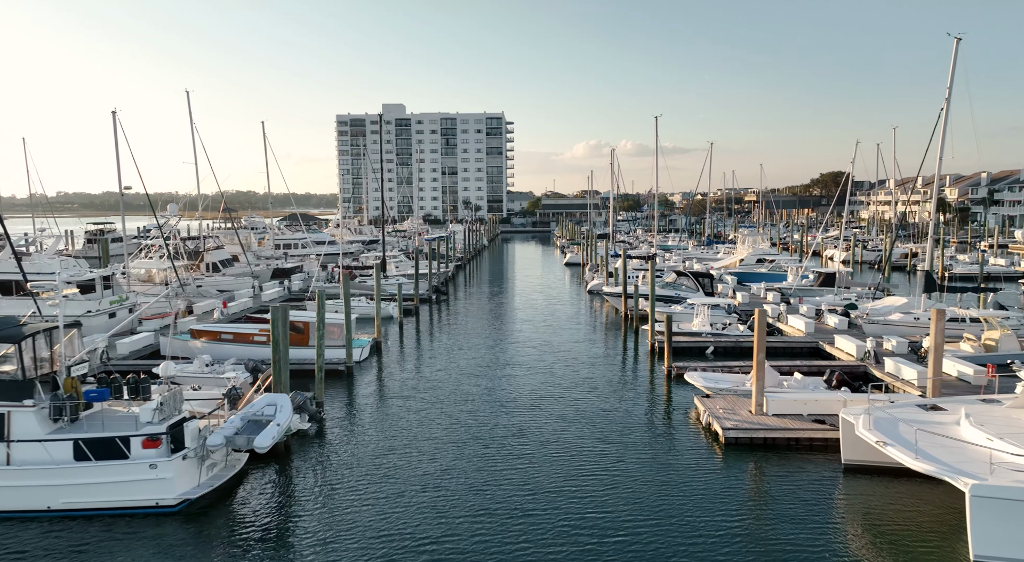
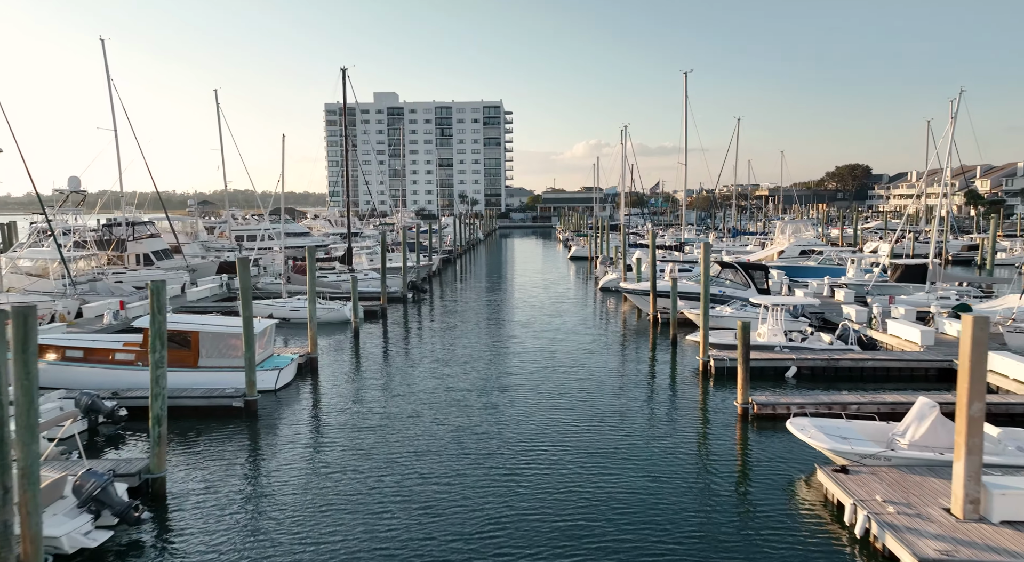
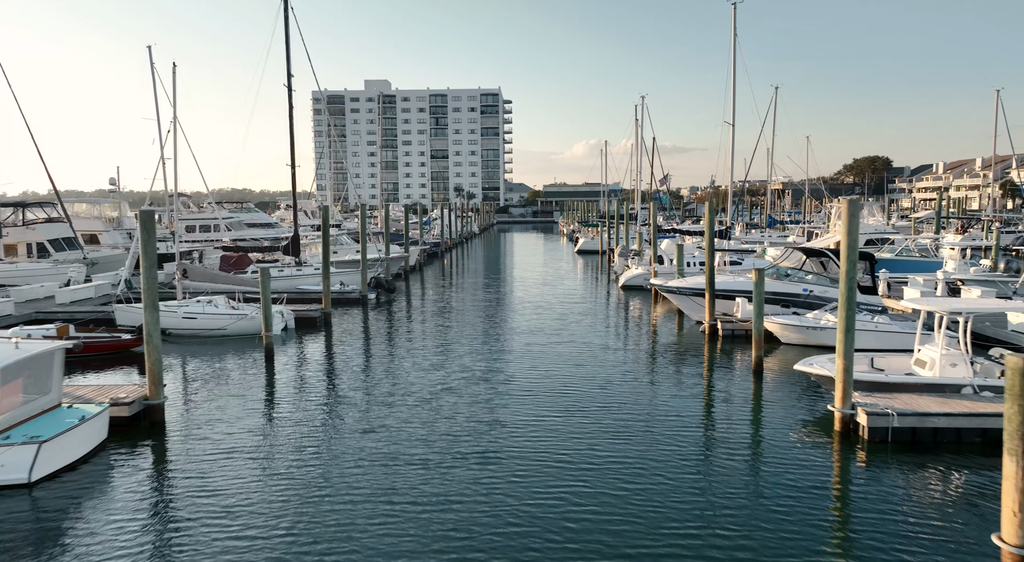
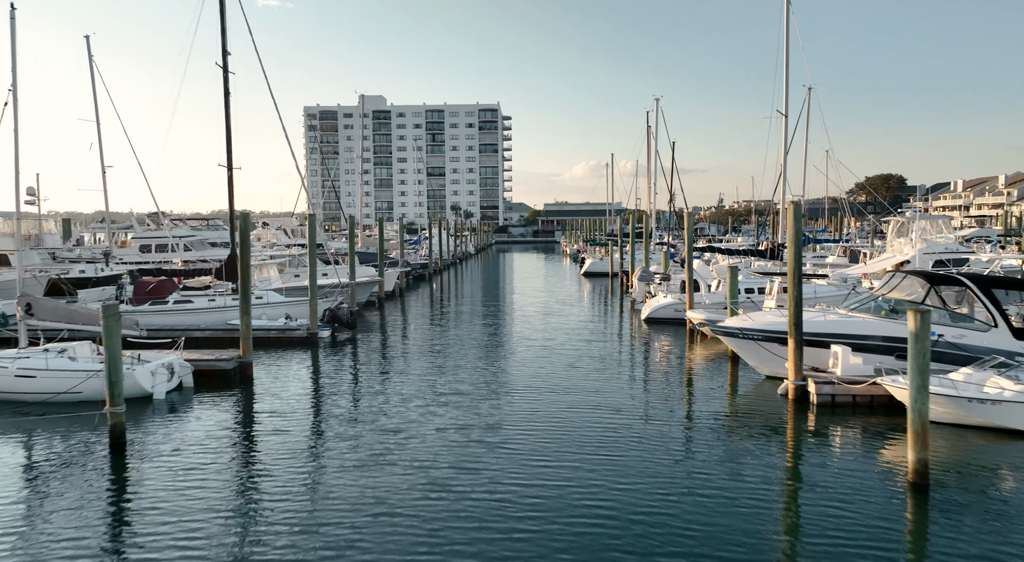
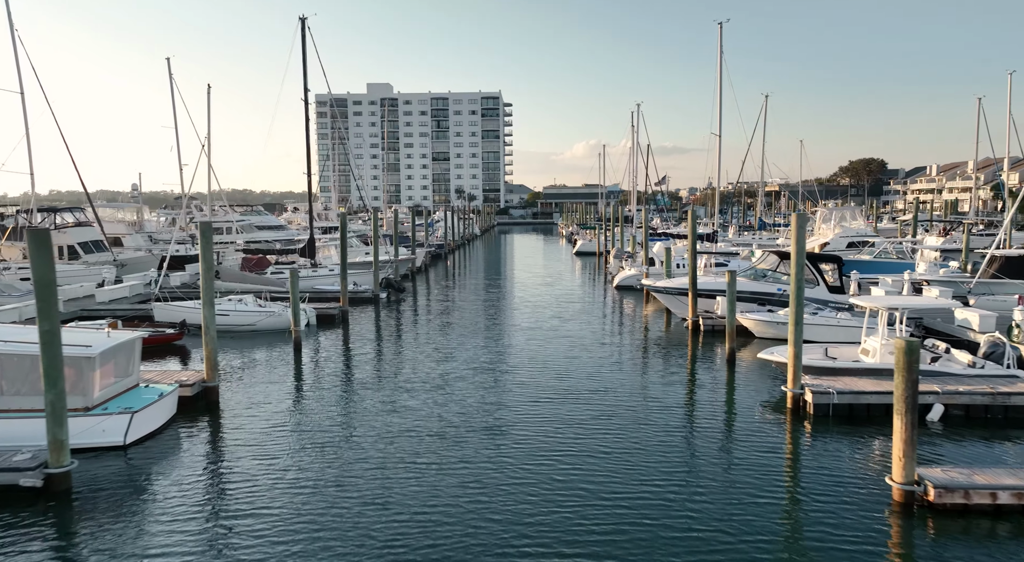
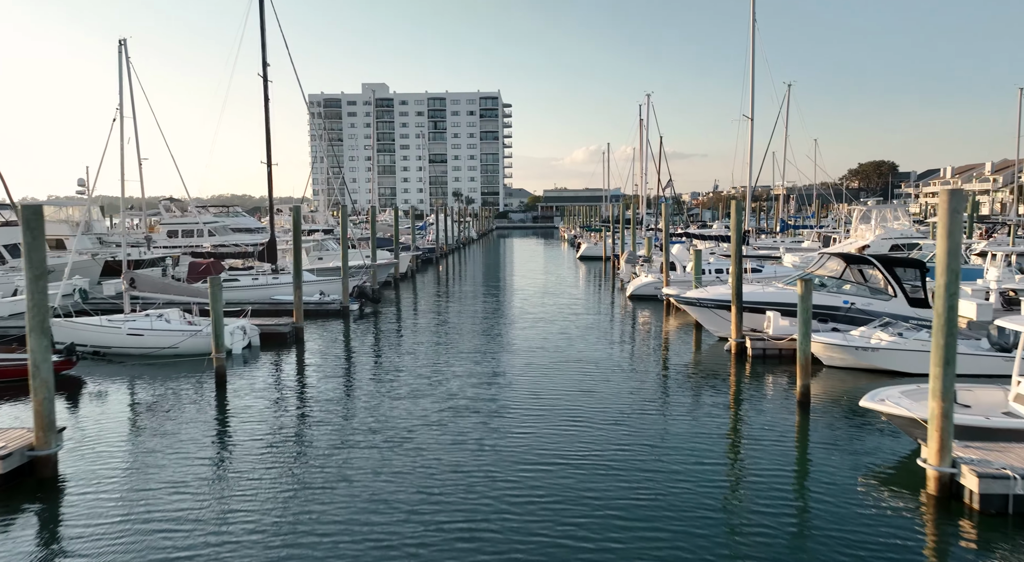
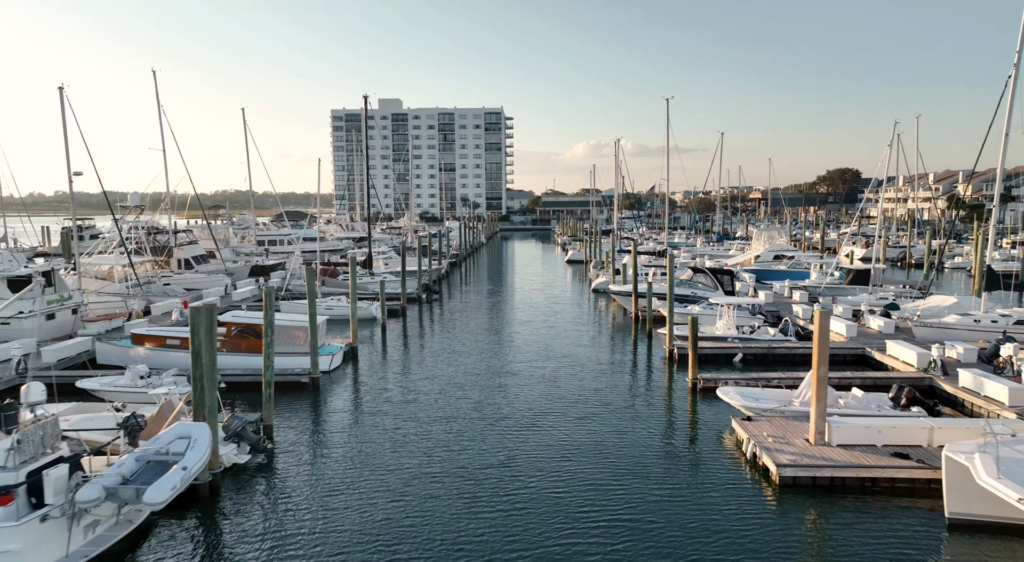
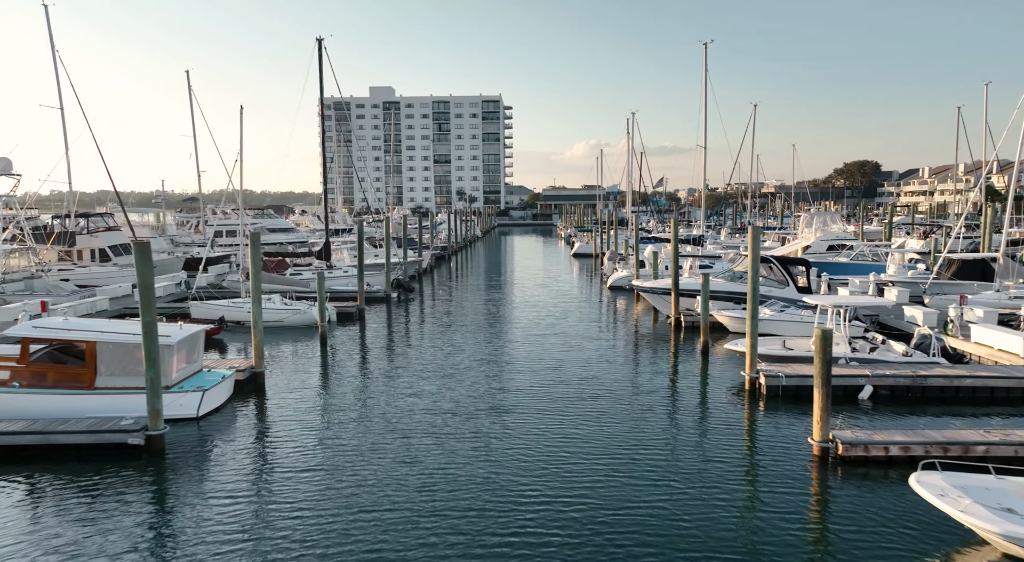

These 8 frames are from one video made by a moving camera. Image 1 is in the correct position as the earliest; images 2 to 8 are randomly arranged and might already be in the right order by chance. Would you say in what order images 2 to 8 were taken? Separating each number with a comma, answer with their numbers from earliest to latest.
7, 2, 8, 5, 3, 6, 4
